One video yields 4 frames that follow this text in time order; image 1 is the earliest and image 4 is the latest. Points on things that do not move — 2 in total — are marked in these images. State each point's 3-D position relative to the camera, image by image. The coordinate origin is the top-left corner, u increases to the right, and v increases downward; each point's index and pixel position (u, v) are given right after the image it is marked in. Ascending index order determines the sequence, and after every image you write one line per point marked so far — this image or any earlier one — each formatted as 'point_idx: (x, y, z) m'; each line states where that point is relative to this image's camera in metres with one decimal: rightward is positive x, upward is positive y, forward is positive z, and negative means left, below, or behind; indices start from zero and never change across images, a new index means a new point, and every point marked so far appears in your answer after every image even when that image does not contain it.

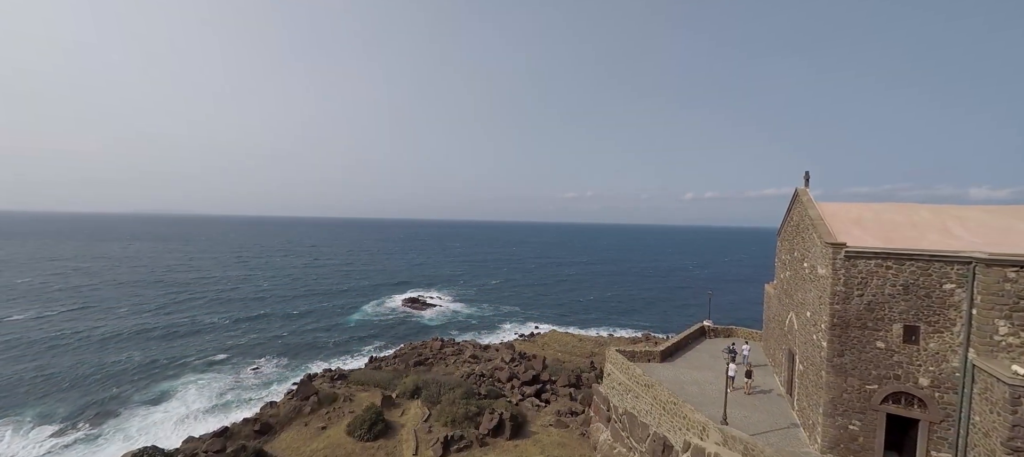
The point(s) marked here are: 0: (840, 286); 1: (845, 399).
0: (+8.5, -1.5, +11.8) m
1: (+8.6, -4.4, +11.8) m
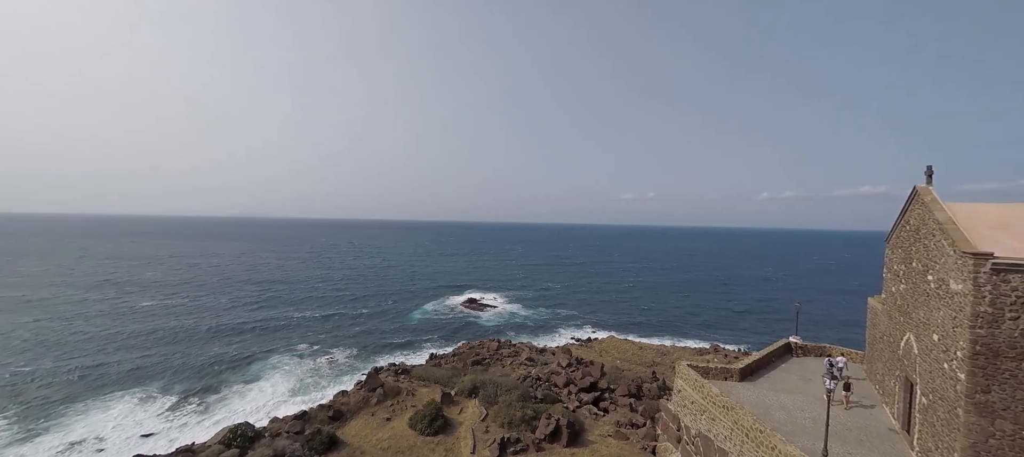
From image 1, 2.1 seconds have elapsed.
0: (+9.9, -1.6, +9.5) m
1: (+10.0, -4.6, +9.5) m
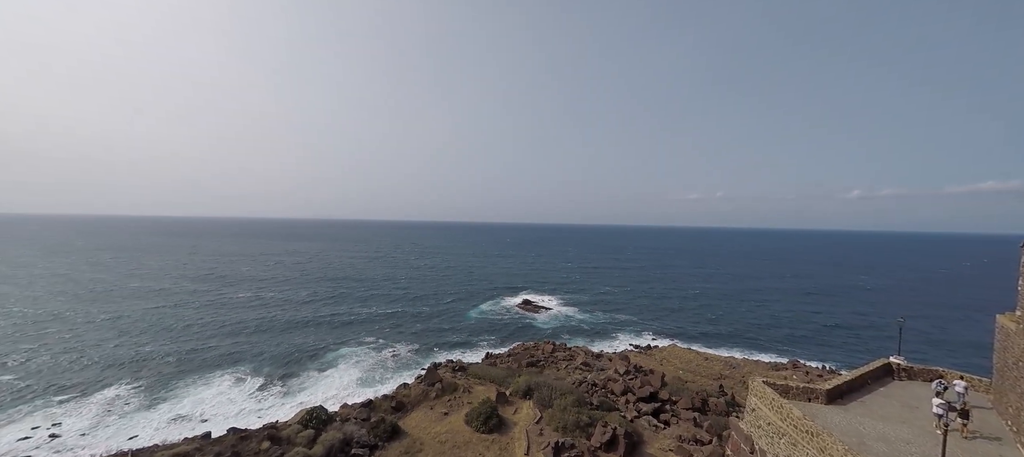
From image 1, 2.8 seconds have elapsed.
0: (+10.8, -1.7, +7.2) m
1: (+10.9, -4.6, +7.2) m
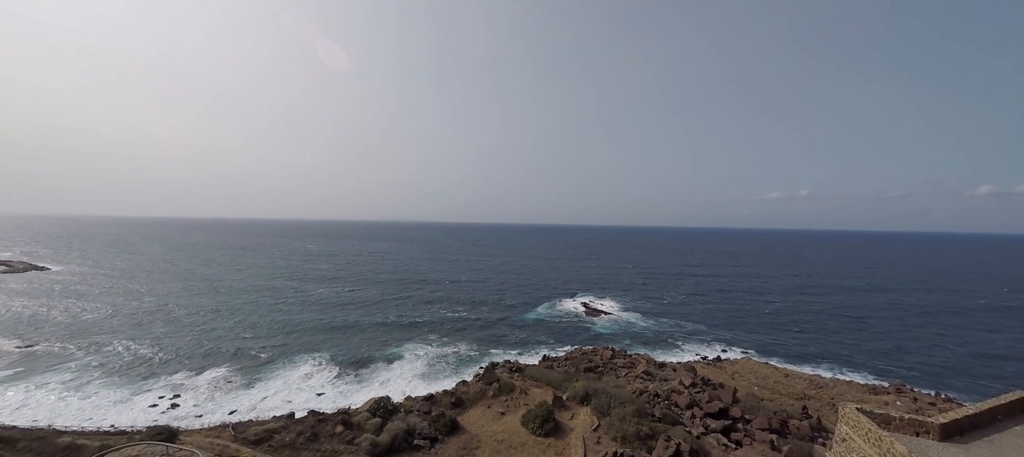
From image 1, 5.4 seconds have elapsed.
0: (+11.5, -1.7, +4.8) m
1: (+11.6, -4.7, +4.7) m
